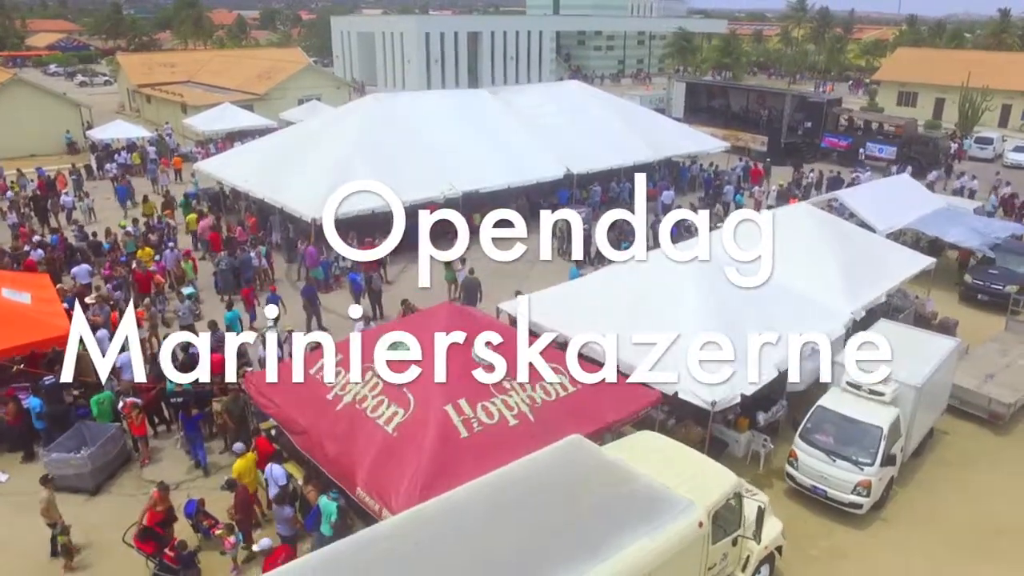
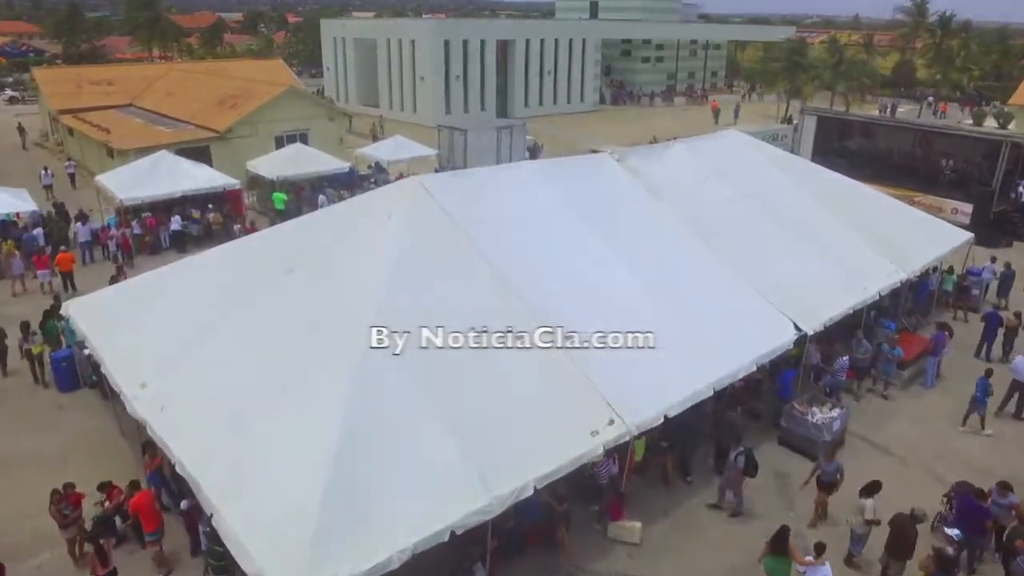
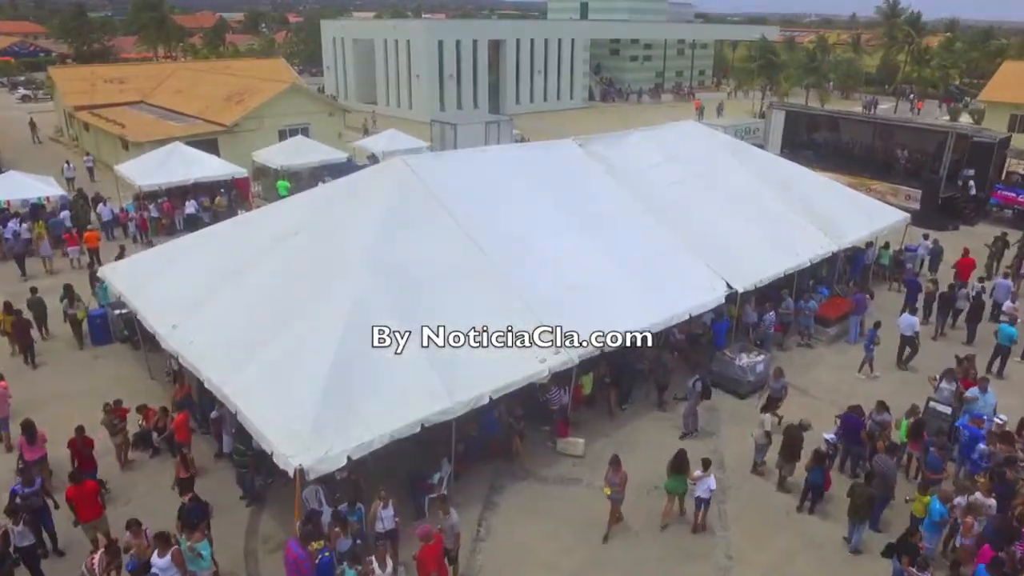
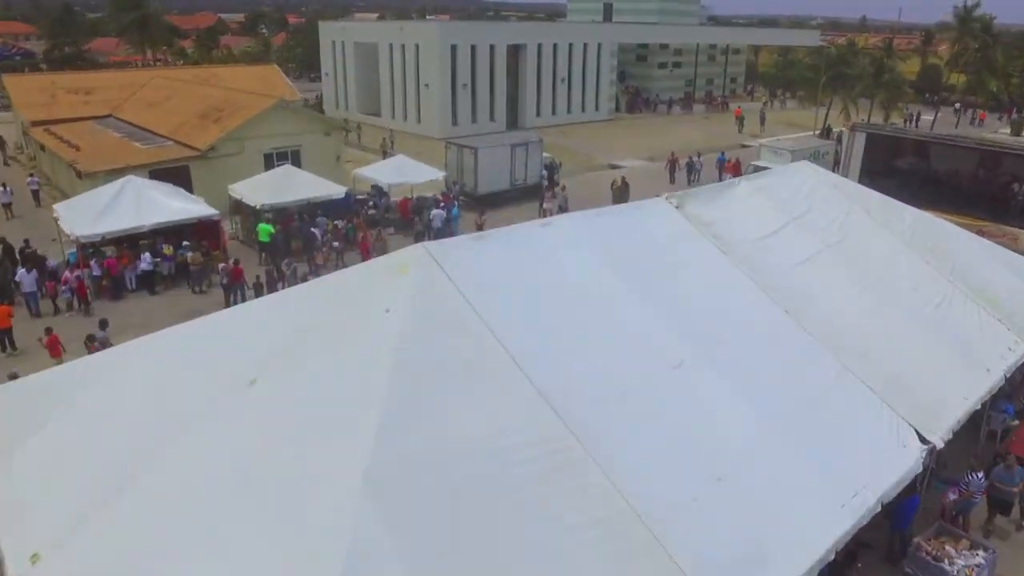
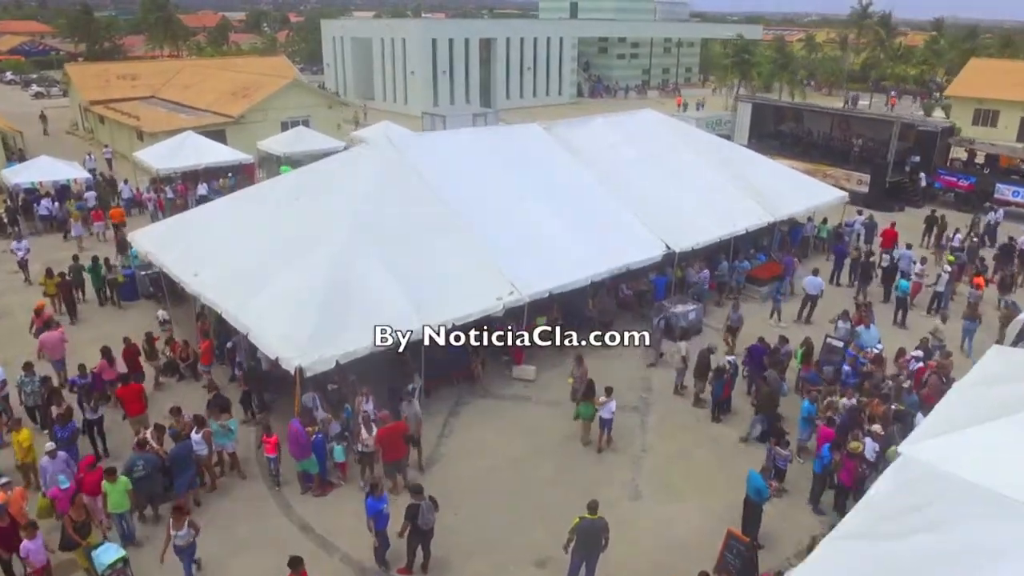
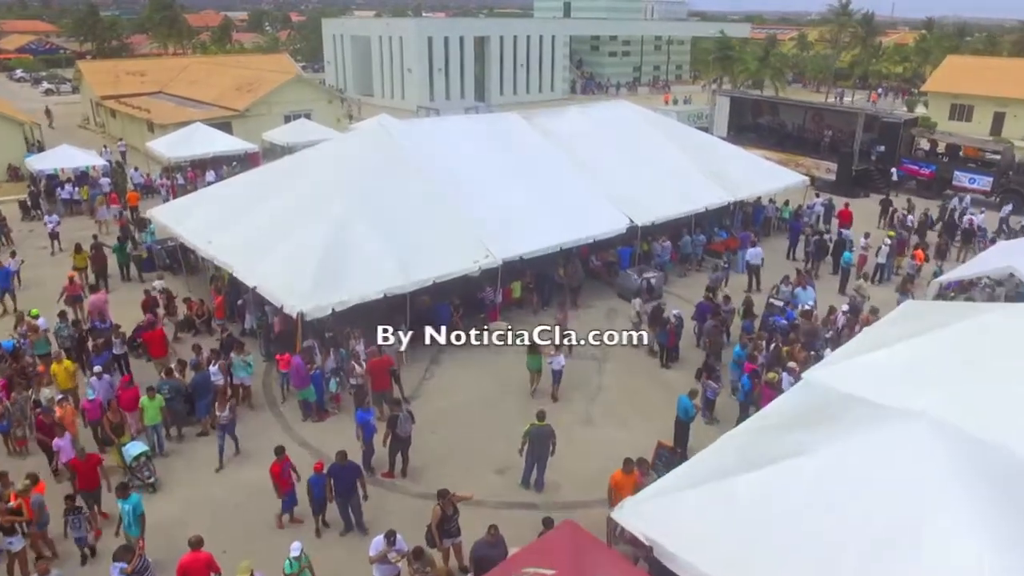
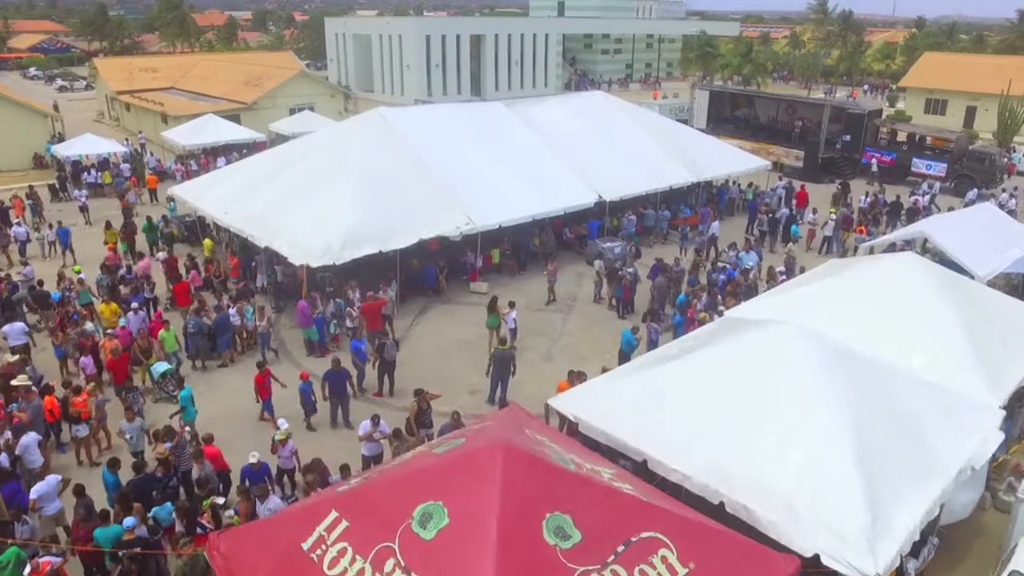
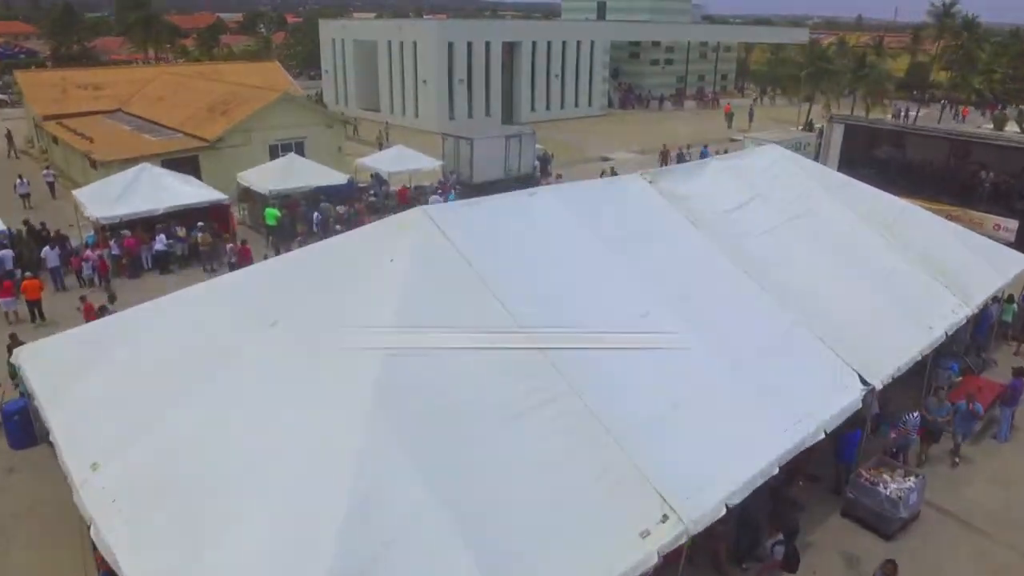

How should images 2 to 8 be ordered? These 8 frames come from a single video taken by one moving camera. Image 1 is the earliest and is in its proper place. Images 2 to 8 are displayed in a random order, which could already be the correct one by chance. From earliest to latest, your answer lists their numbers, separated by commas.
7, 6, 5, 3, 2, 8, 4
